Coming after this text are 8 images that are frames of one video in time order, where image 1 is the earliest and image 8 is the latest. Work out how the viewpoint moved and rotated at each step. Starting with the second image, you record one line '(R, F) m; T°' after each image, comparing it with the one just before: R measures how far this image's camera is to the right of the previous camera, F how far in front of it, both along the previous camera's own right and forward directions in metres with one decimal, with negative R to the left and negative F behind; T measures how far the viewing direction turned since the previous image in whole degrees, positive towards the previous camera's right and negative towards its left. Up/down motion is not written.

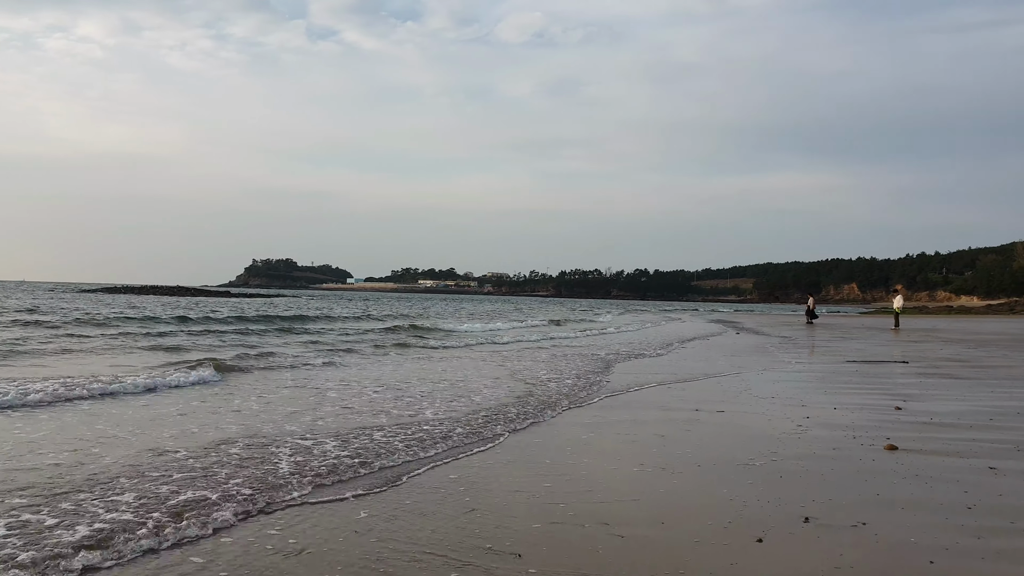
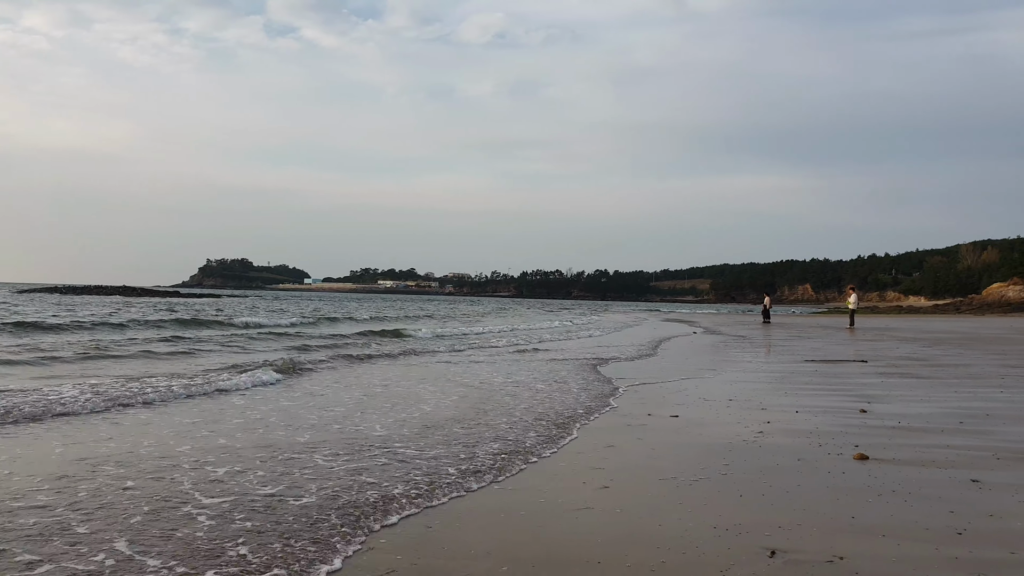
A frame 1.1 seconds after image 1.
(+0.3, +0.9) m; +3°
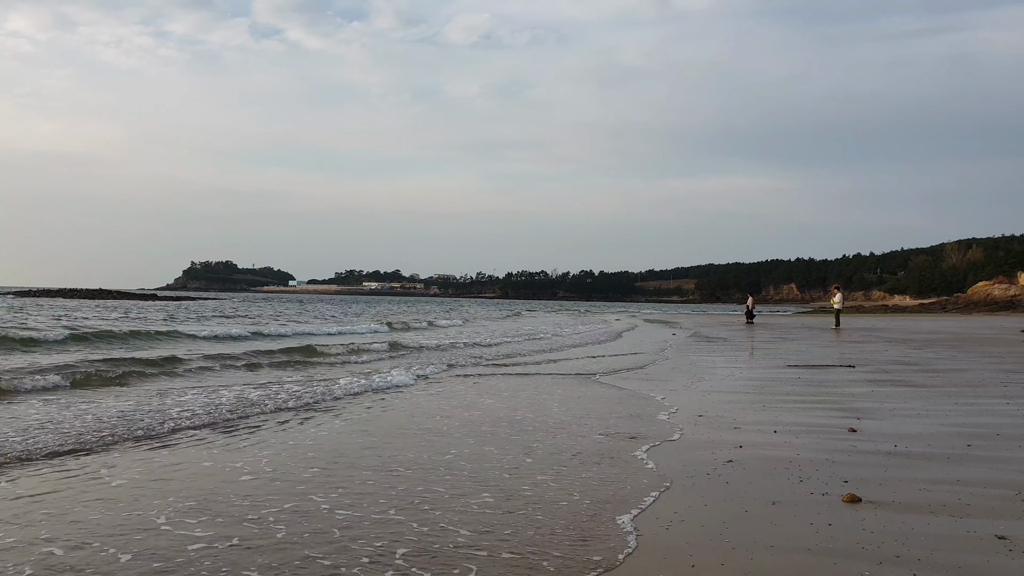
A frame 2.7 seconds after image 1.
(+0.6, +1.2) m; +1°
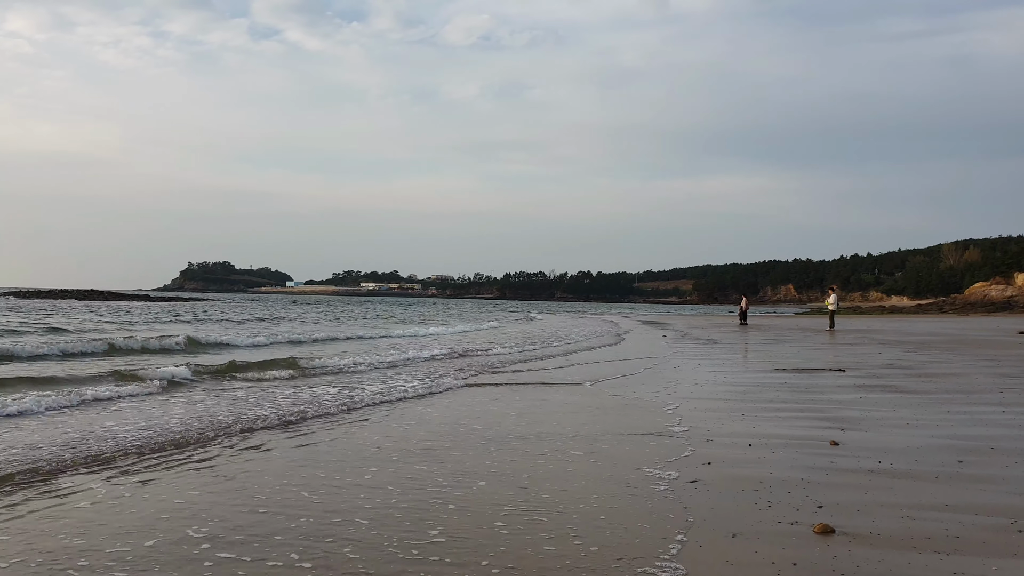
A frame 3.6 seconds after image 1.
(+0.5, +0.6) m; 0°
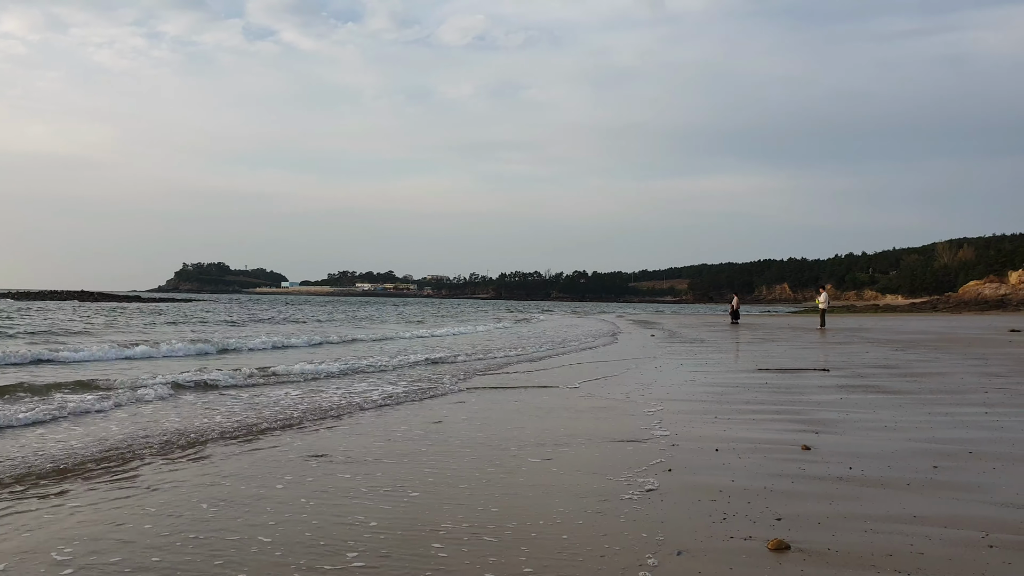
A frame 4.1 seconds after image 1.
(+0.4, +0.3) m; 0°
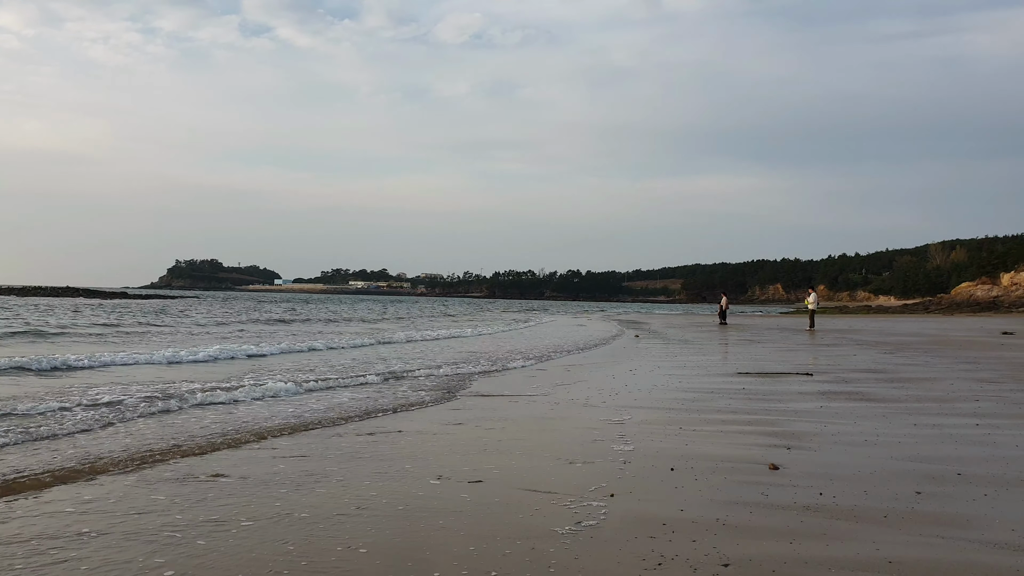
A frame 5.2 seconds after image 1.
(+0.5, +0.7) m; 0°
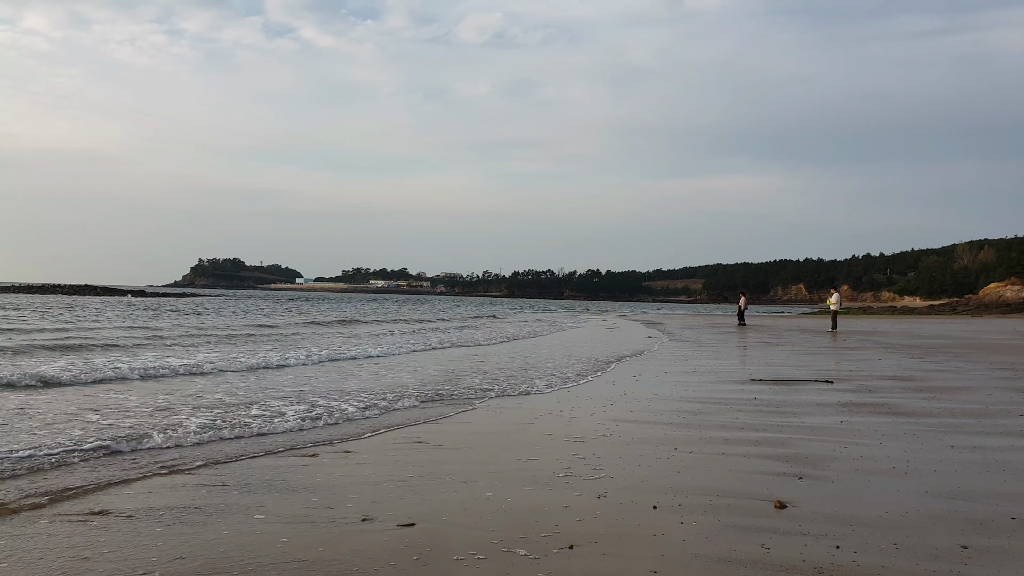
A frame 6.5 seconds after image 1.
(+0.5, +0.9) m; -2°
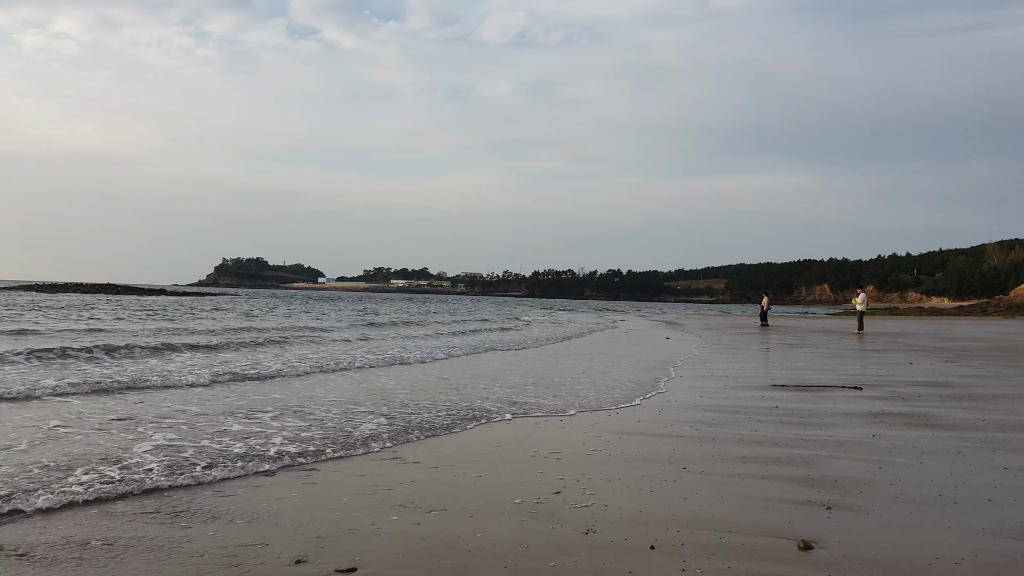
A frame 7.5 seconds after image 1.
(+0.3, +0.7) m; -2°
